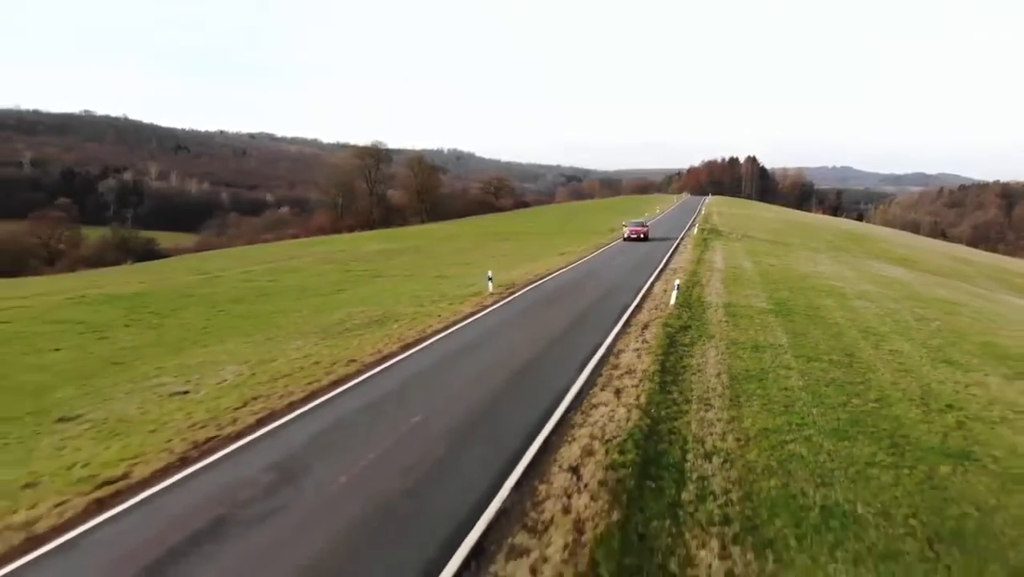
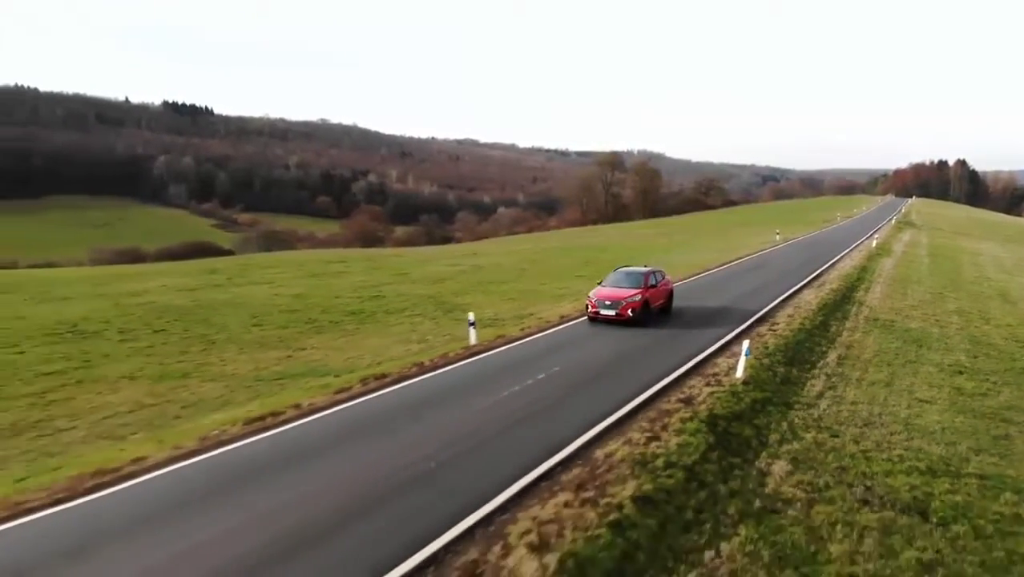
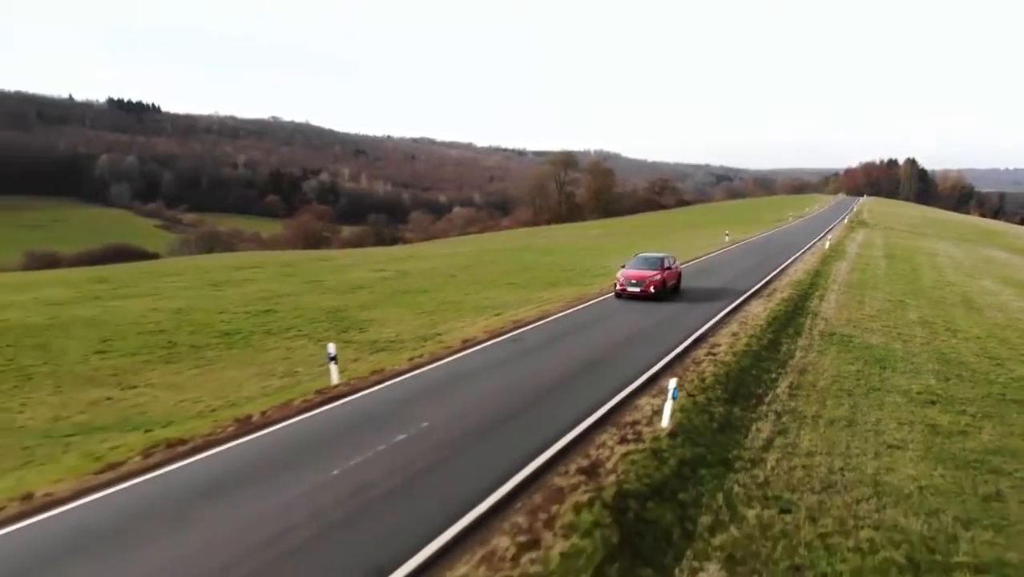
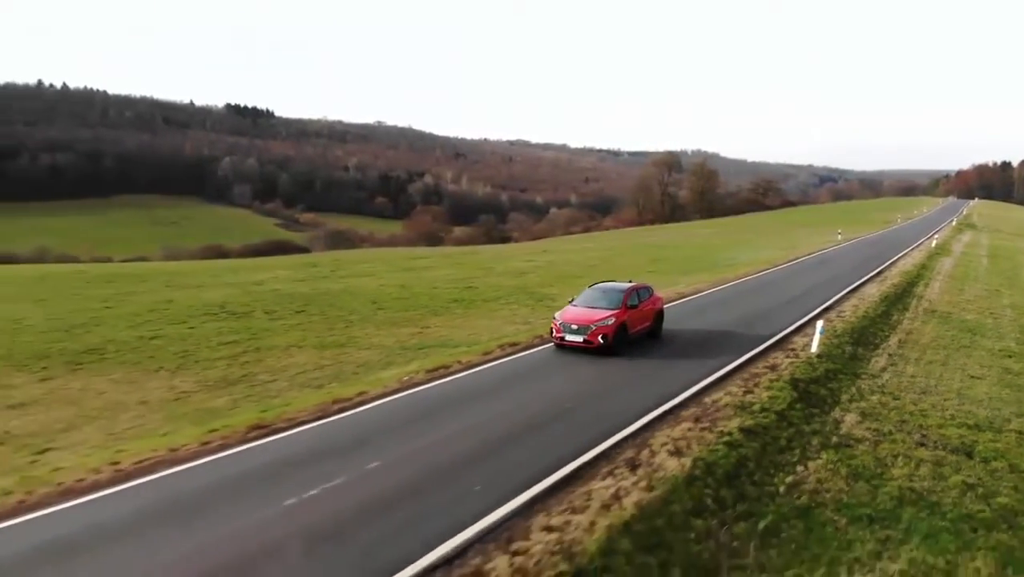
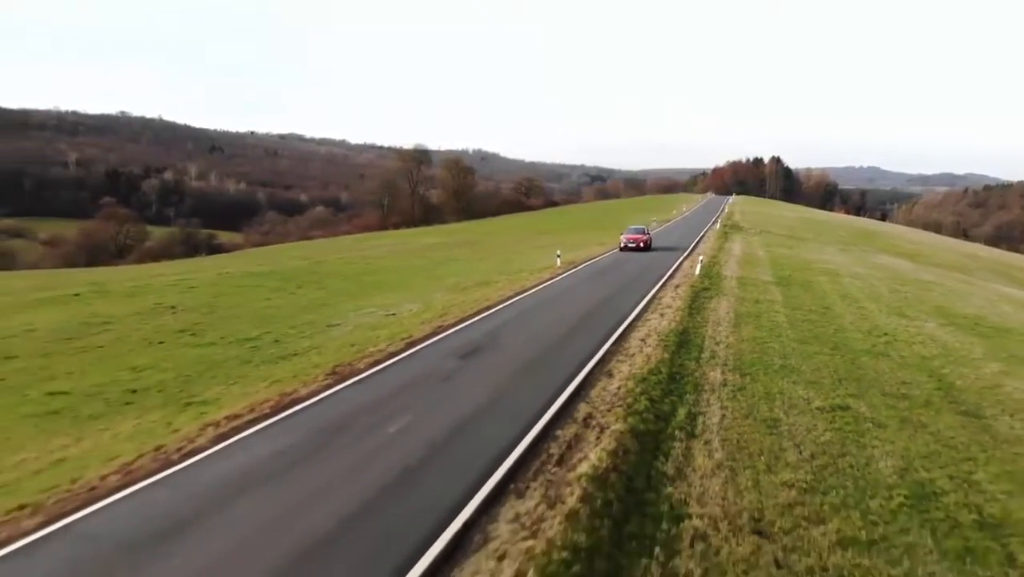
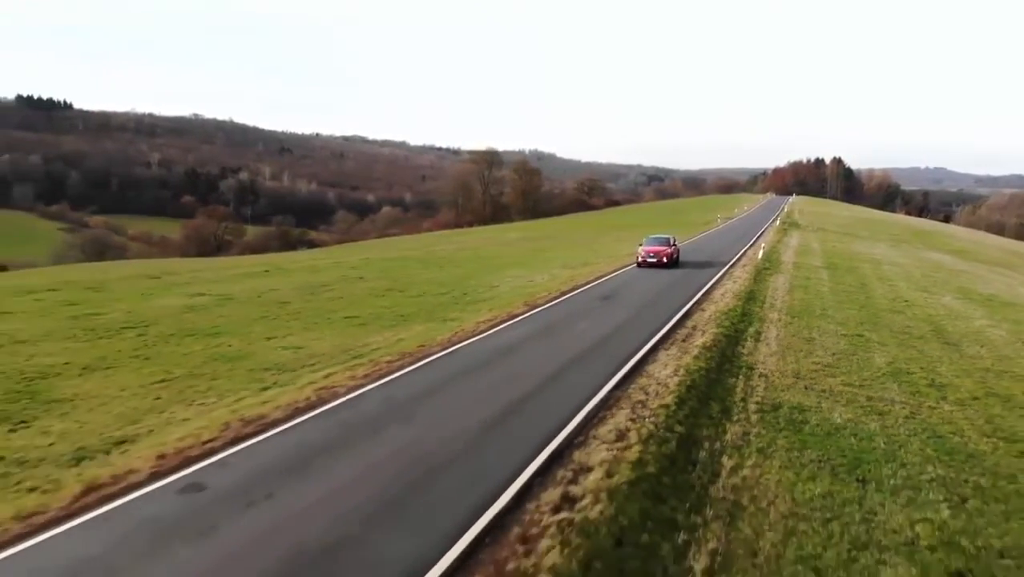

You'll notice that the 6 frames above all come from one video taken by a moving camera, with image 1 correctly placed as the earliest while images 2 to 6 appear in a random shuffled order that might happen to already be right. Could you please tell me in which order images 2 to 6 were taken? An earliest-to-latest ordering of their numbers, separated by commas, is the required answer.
5, 6, 3, 2, 4
